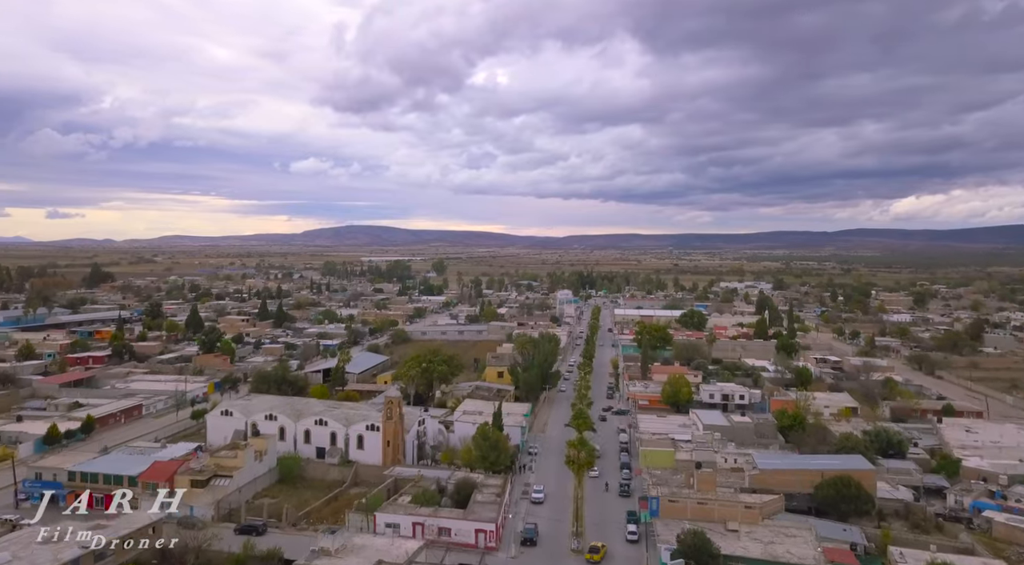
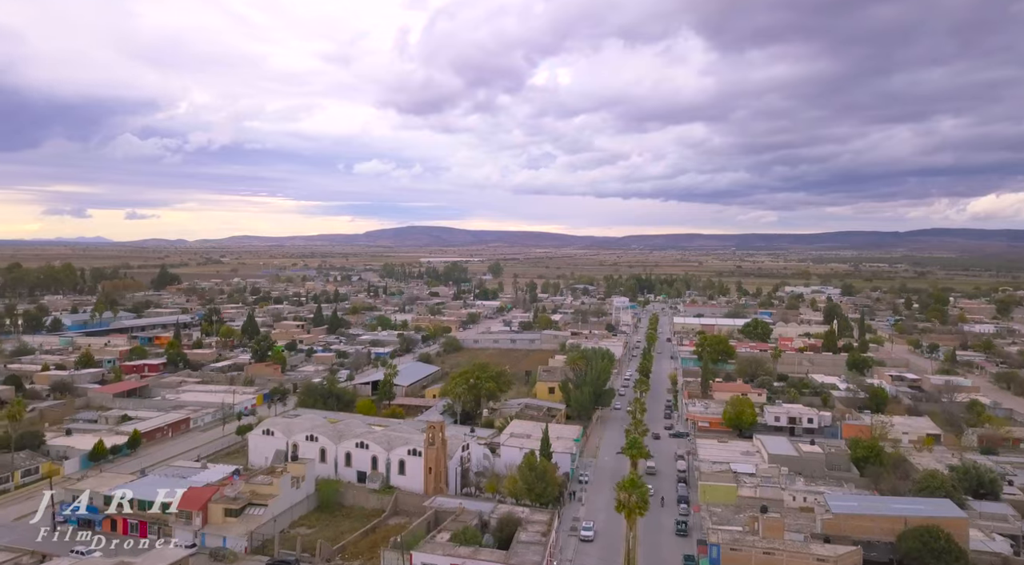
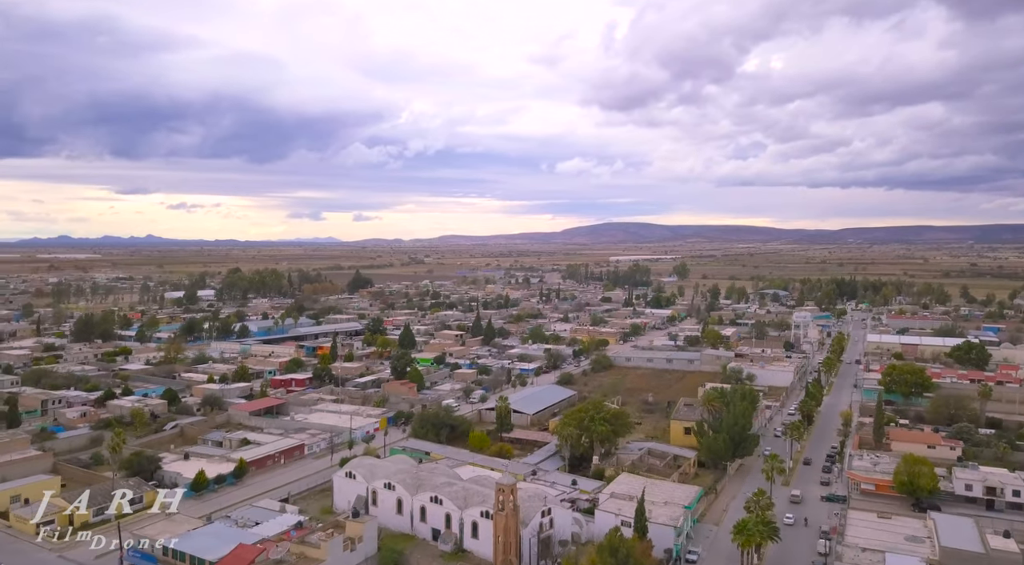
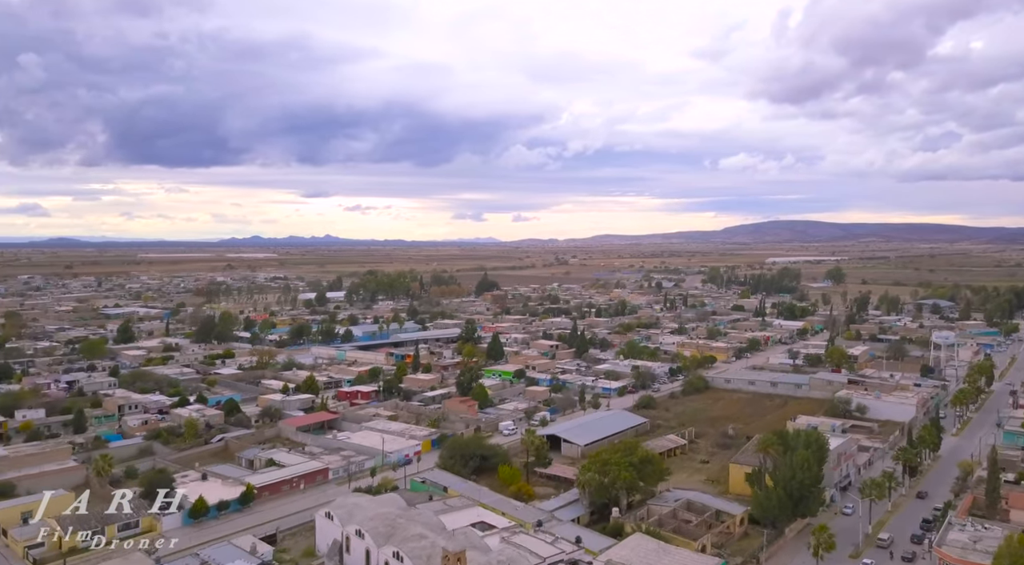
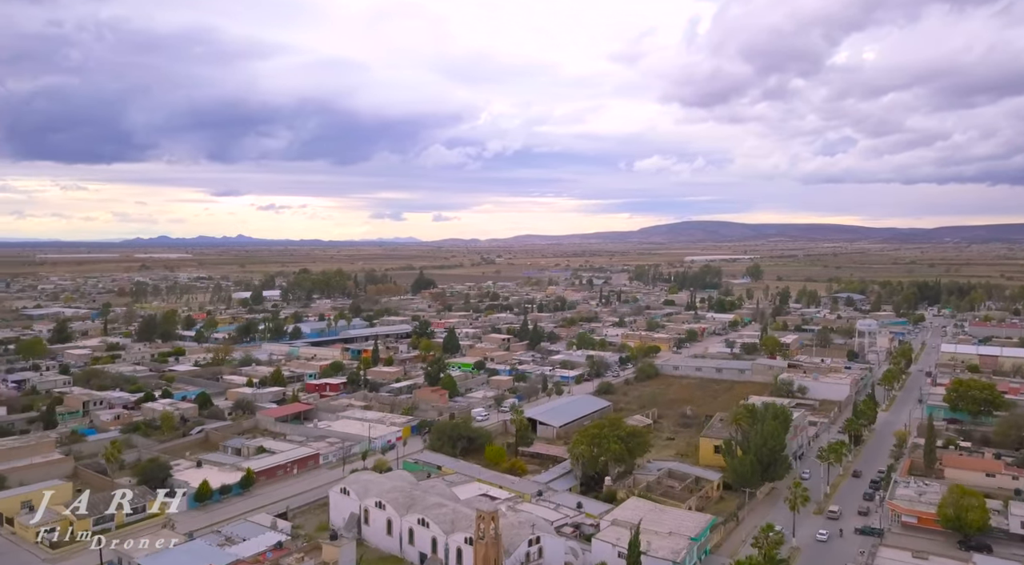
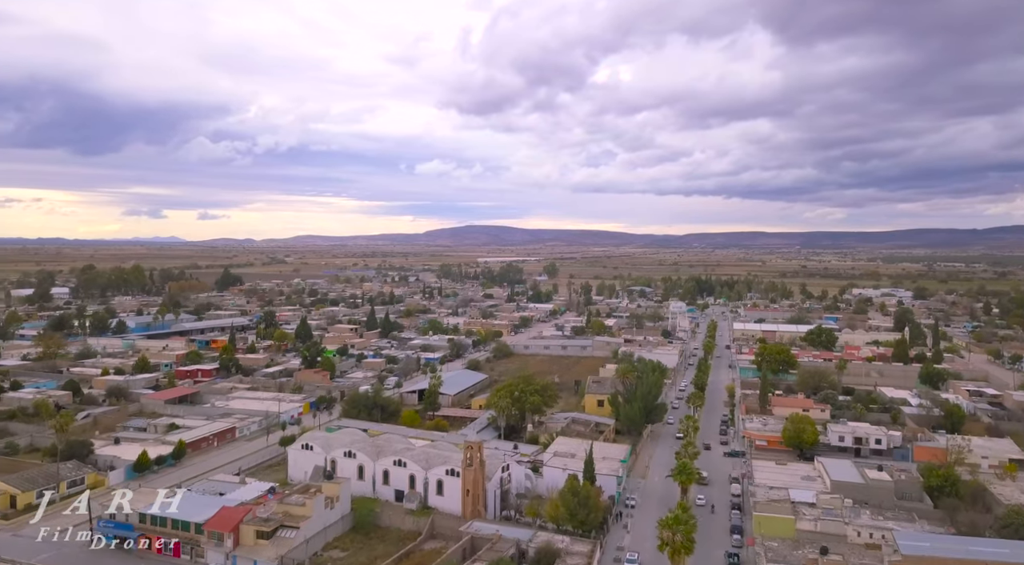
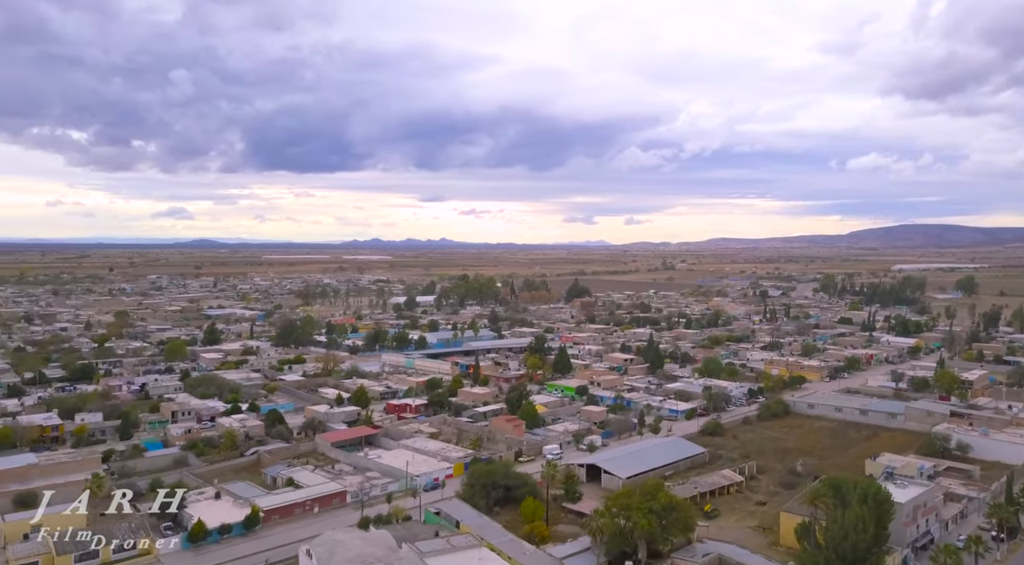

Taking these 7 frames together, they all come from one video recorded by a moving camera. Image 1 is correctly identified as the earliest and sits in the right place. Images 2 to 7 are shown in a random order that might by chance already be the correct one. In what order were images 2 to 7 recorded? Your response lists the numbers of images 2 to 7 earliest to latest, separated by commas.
2, 6, 3, 5, 4, 7
